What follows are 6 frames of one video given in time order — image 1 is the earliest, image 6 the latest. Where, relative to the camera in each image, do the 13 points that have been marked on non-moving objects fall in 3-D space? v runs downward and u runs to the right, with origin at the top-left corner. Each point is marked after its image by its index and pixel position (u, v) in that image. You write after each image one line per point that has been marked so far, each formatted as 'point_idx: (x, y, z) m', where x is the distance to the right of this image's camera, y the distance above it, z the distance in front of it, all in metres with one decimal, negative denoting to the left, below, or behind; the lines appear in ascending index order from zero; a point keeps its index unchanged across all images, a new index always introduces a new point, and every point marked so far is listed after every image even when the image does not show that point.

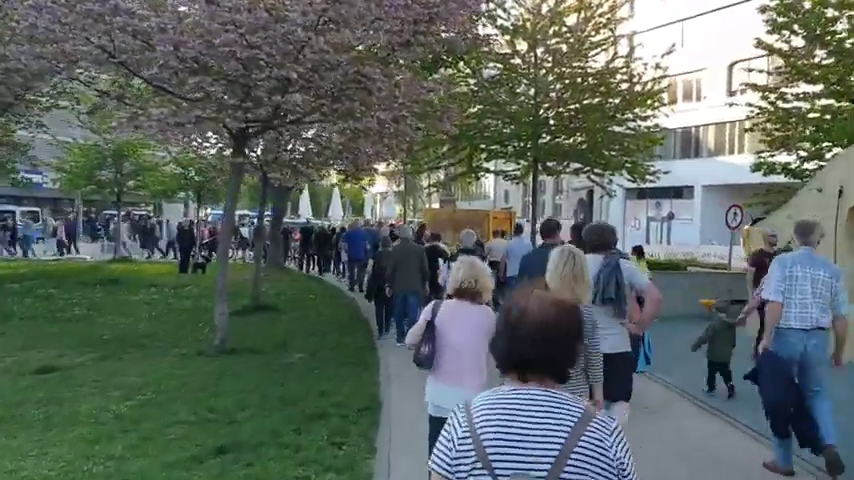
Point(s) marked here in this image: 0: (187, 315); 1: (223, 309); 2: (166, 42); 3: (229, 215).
0: (-4.9, -1.6, +17.6) m
1: (-3.1, -1.1, +13.0) m
2: (-3.3, +2.5, +10.9) m
3: (-3.0, +0.4, +13.1) m
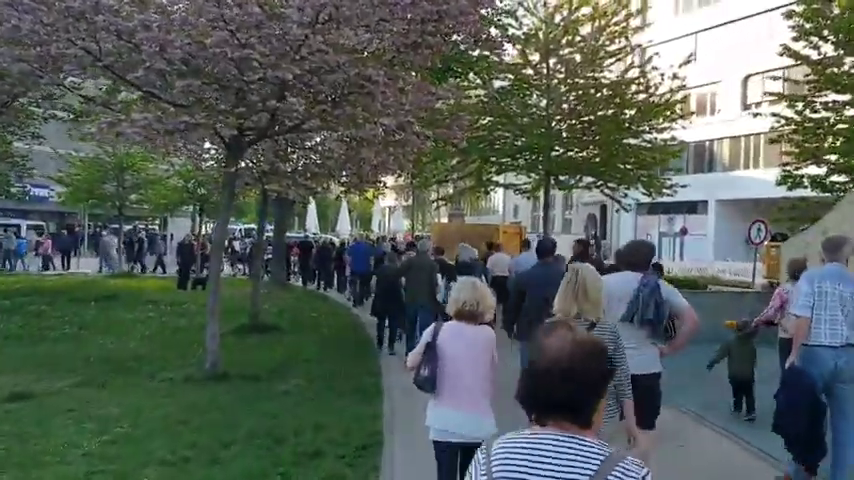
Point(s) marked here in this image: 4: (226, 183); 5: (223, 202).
0: (-4.8, -1.9, +16.7) m
1: (-3.0, -1.3, +12.1) m
2: (-3.2, +2.3, +10.1) m
3: (-2.9, +0.2, +12.2) m
4: (-2.8, +0.8, +12.1) m
5: (-2.9, +0.5, +12.2) m
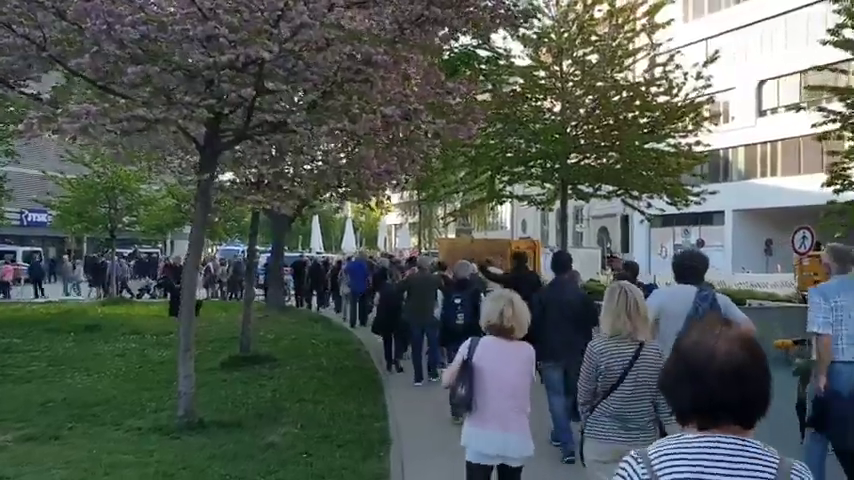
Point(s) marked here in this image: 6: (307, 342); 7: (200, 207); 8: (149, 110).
0: (-4.5, -2.2, +14.8) m
1: (-2.8, -1.6, +10.2) m
2: (-3.2, +2.1, +8.2) m
3: (-2.7, 0.0, +10.2) m
4: (-2.7, +0.6, +10.2) m
5: (-2.8, +0.3, +10.3) m
6: (-2.7, -2.2, +18.8) m
7: (-2.7, +0.4, +10.2) m
8: (-2.8, +1.3, +8.6) m
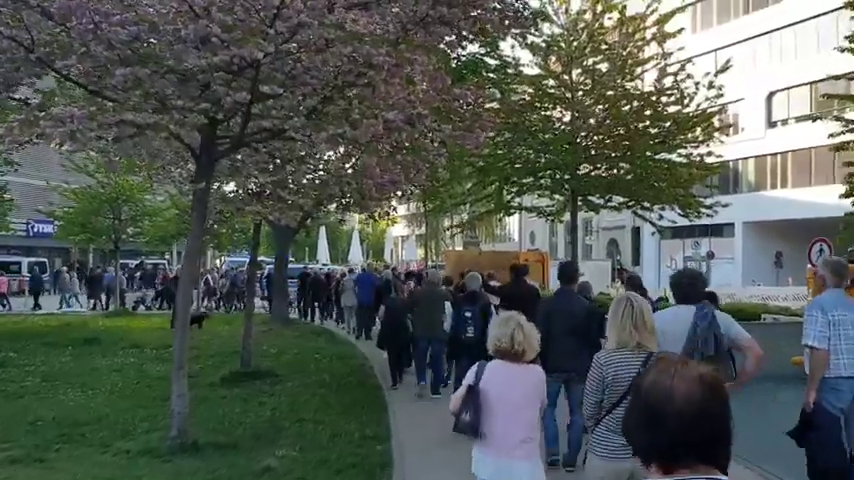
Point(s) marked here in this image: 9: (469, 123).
0: (-4.4, -2.4, +14.3) m
1: (-2.8, -1.7, +9.7) m
2: (-3.1, +2.0, +7.8) m
3: (-2.7, -0.2, +9.8) m
4: (-2.6, +0.4, +9.8) m
5: (-2.7, +0.1, +9.8) m
6: (-2.5, -2.5, +18.3) m
7: (-2.6, +0.2, +9.7) m
8: (-2.7, +1.2, +8.1) m
9: (+0.5, +1.5, +10.7) m
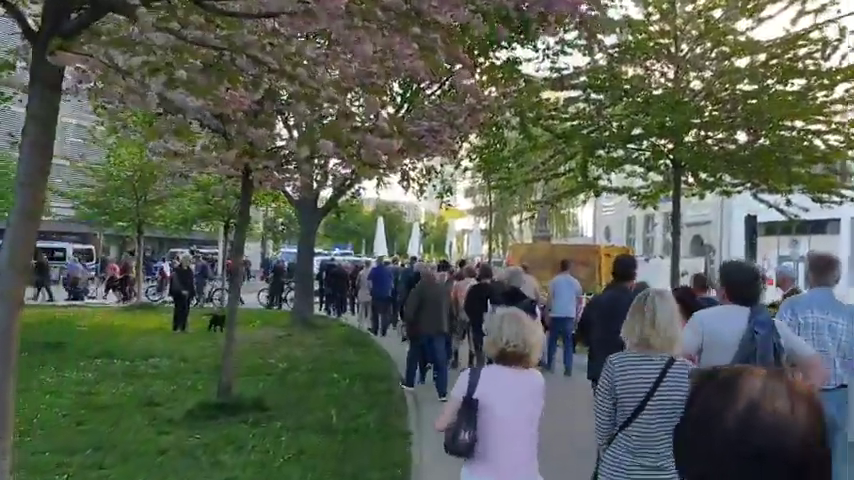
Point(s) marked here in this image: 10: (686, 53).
0: (-3.9, -2.1, +9.8) m
1: (-2.5, -1.4, +5.1) m
2: (-3.0, +2.3, +3.2) m
3: (-2.4, +0.1, +5.2) m
4: (-2.4, +0.7, +5.1) m
5: (-2.4, +0.4, +5.2) m
6: (-1.6, -2.2, +13.6) m
7: (-2.4, +0.5, +5.1) m
8: (-2.6, +1.5, +3.5) m
9: (+0.9, +1.7, +5.9) m
10: (+5.6, +4.0, +18.5) m
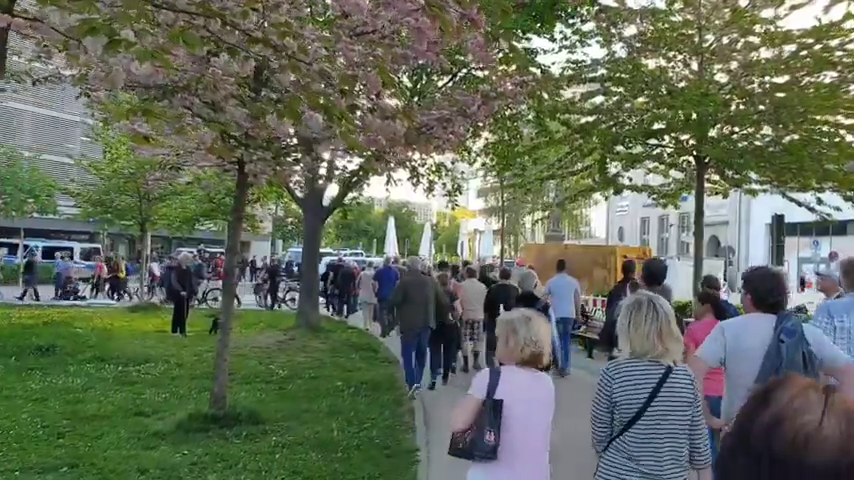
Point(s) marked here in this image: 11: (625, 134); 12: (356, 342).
0: (-3.8, -2.1, +9.0) m
1: (-2.5, -1.4, +4.3) m
2: (-2.9, +2.3, +2.4) m
3: (-2.4, +0.1, +4.3) m
4: (-2.3, +0.7, +4.3) m
5: (-2.4, +0.4, +4.4) m
6: (-1.5, -2.1, +12.8) m
7: (-2.3, +0.5, +4.3) m
8: (-2.5, +1.5, +2.7) m
9: (+0.9, +1.7, +5.0) m
10: (+5.8, +4.0, +17.6) m
11: (+3.9, +2.1, +16.9) m
12: (-1.4, -2.1, +17.2) m
